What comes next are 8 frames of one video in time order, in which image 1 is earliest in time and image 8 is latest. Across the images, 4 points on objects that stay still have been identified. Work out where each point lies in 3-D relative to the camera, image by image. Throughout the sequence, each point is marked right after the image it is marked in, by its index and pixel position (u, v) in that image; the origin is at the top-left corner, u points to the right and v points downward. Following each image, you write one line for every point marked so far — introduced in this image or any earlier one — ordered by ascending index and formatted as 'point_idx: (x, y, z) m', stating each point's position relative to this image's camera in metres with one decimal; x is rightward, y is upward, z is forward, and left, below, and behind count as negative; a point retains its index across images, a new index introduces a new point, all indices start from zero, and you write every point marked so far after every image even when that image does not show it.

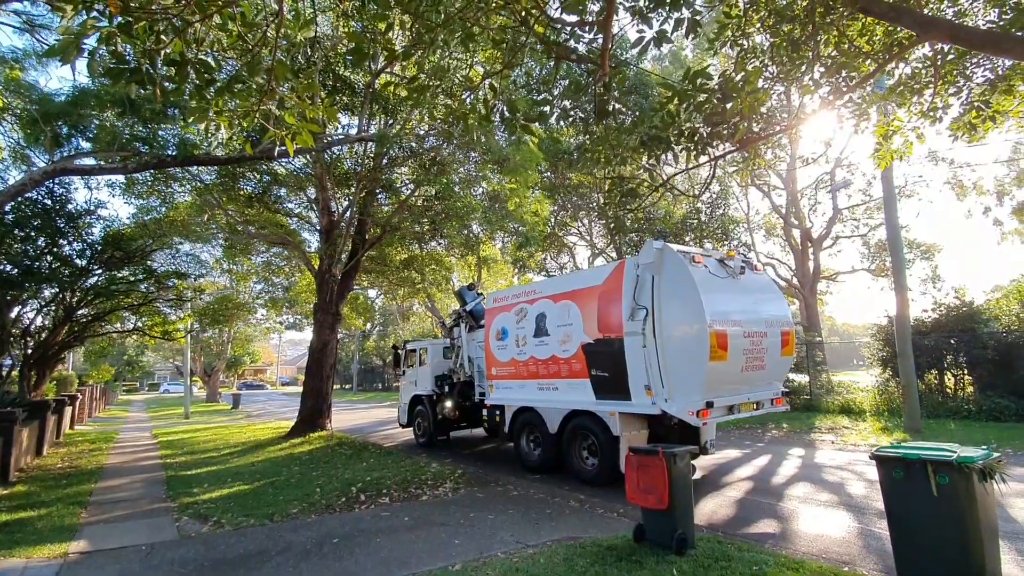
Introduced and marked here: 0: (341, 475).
0: (-3.1, -3.4, +9.3) m
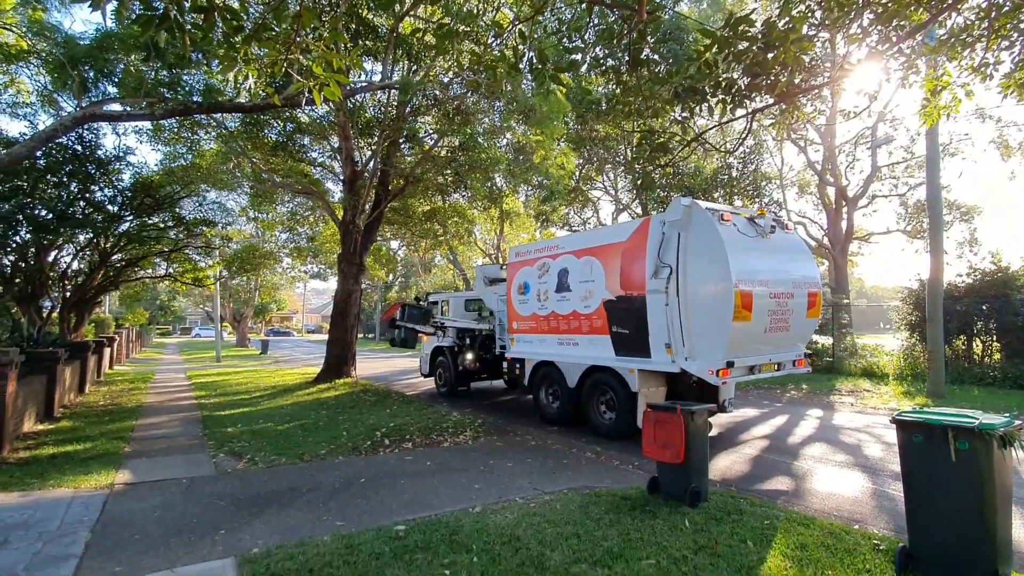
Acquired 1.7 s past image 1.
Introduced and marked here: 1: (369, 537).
0: (-2.8, -2.5, +9.7) m
1: (-1.2, -2.1, +4.4) m
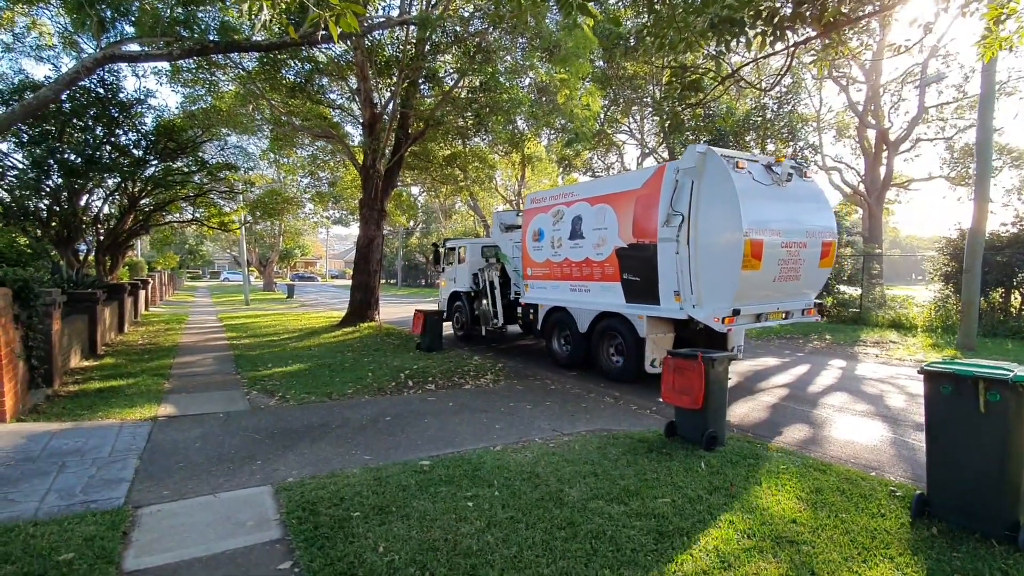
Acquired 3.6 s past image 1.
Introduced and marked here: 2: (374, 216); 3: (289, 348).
0: (-2.4, -1.4, +10.0) m
1: (-1.0, -1.6, +4.6) m
2: (-4.2, +2.3, +16.0) m
3: (-5.3, -1.4, +12.2) m
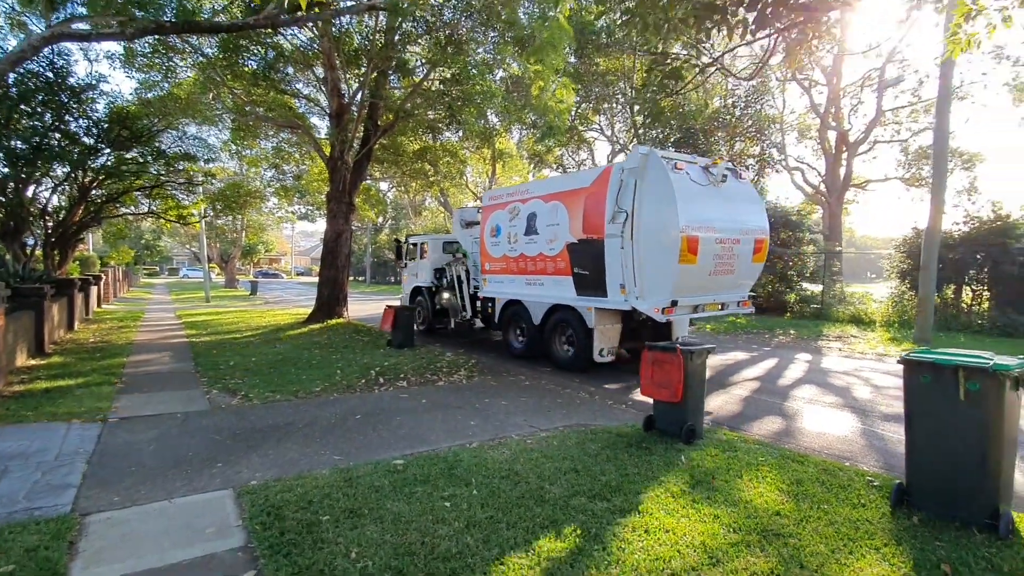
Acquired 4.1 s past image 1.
0: (-2.9, -1.3, +9.7) m
1: (-1.2, -1.6, +4.4) m
2: (-5.1, +2.4, +15.5) m
3: (-5.9, -1.3, +11.7) m
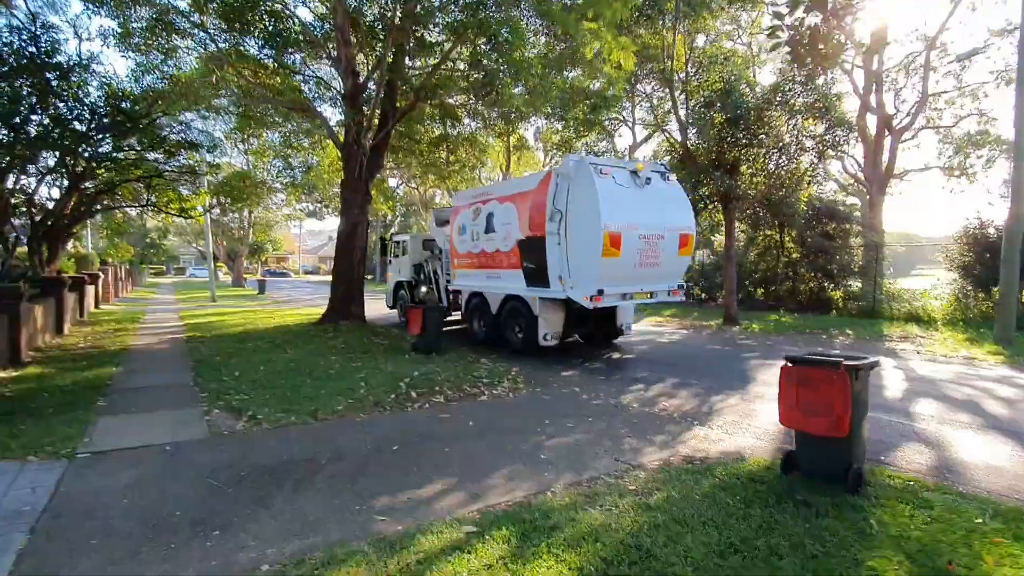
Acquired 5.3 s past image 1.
0: (-2.1, -1.3, +8.3) m
1: (-0.5, -1.5, +3.0) m
2: (-4.2, +2.5, +14.2) m
3: (-5.1, -1.3, +10.4) m
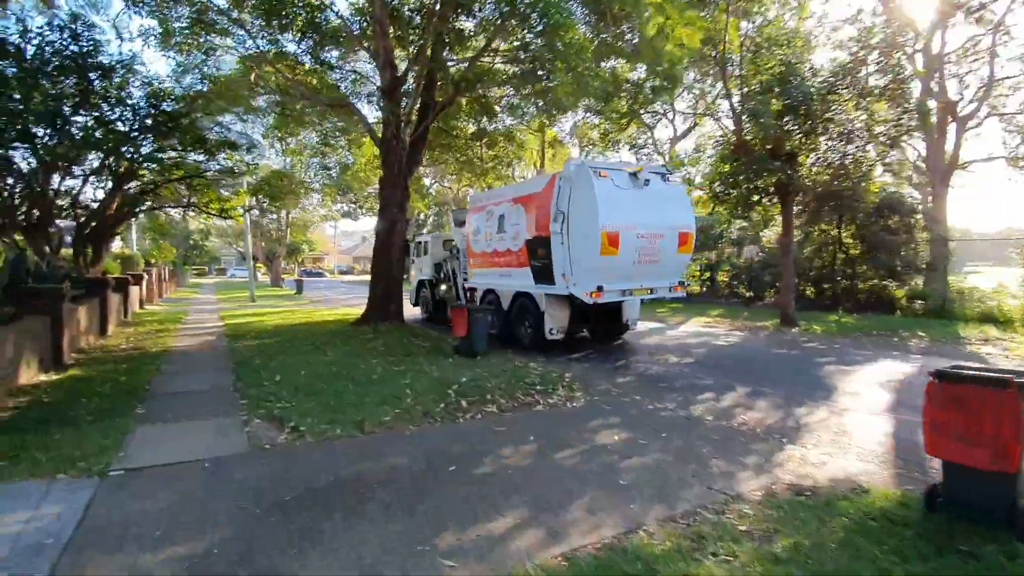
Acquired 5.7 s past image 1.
0: (-1.3, -1.3, +7.8) m
1: (0.0, -1.5, +2.4) m
2: (-3.1, +2.5, +13.8) m
3: (-4.1, -1.3, +10.1) m
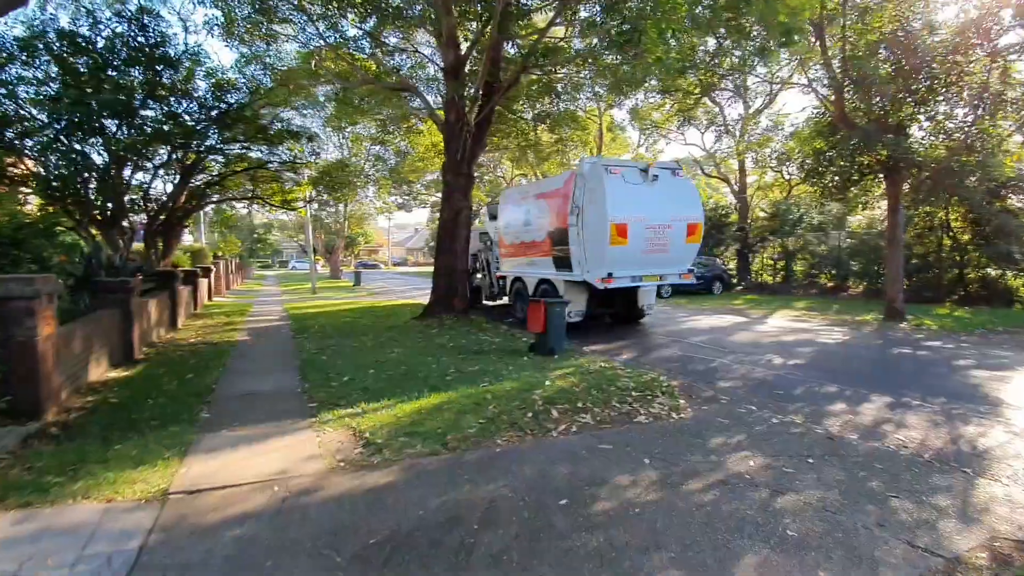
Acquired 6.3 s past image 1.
0: (-0.1, -1.2, +7.1) m
1: (+0.7, -1.5, +1.6) m
2: (-1.3, +2.7, +13.1) m
3: (-2.7, -1.1, +9.6) m
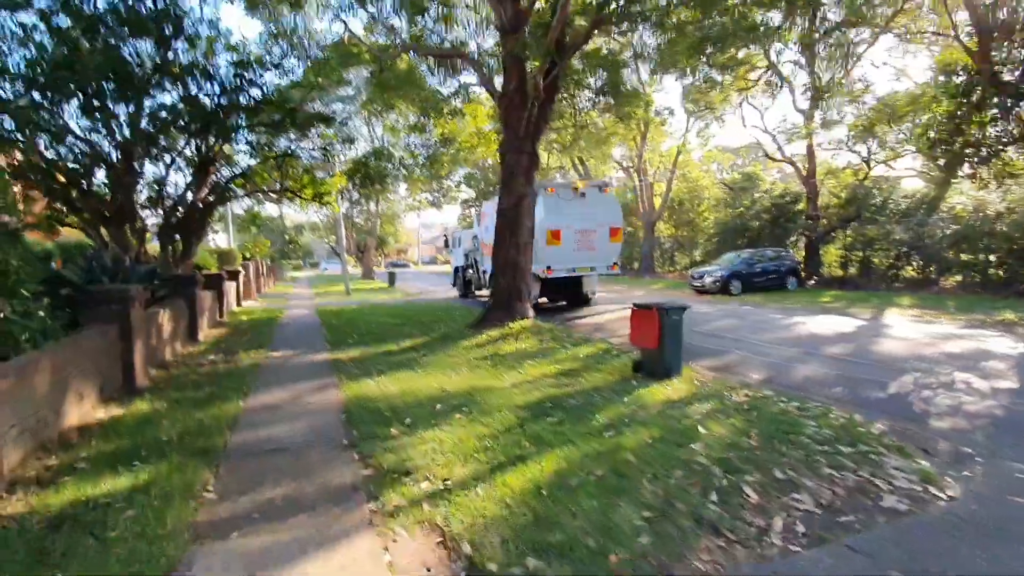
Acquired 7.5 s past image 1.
0: (+1.2, -1.2, +5.0) m
1: (+1.6, -1.6, -0.5) m
2: (+0.2, +2.6, +11.1) m
3: (-1.3, -1.2, +7.7) m
